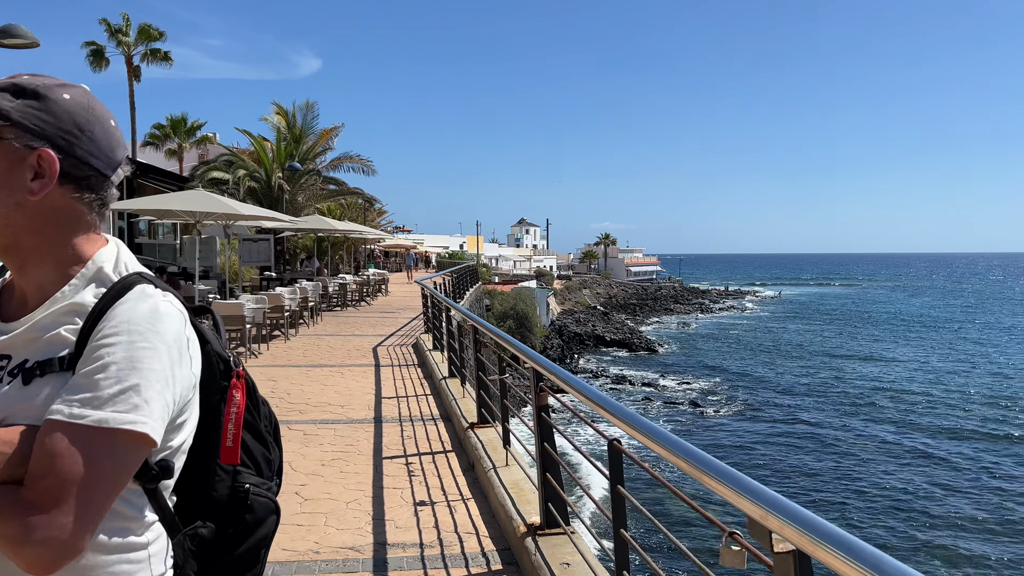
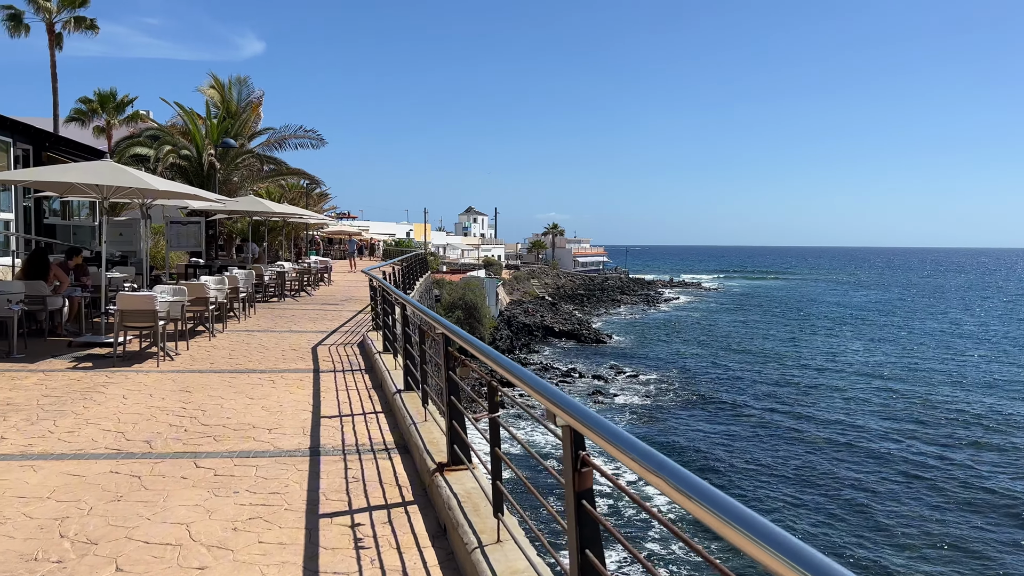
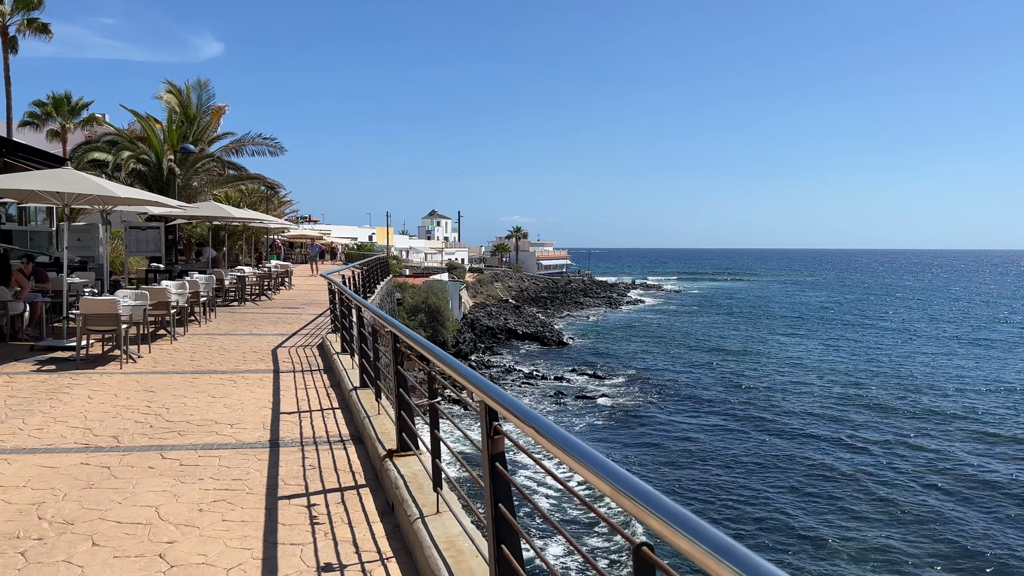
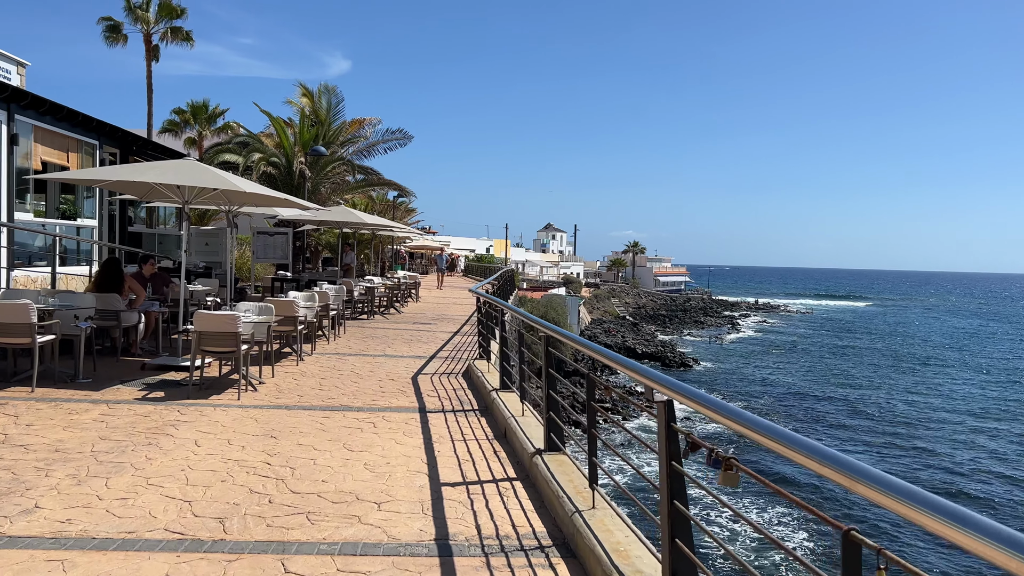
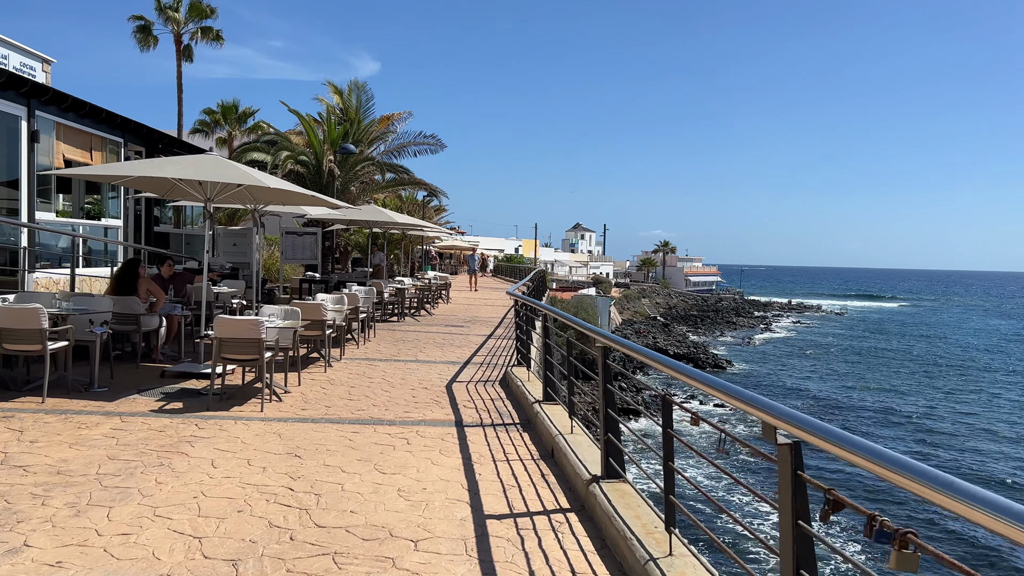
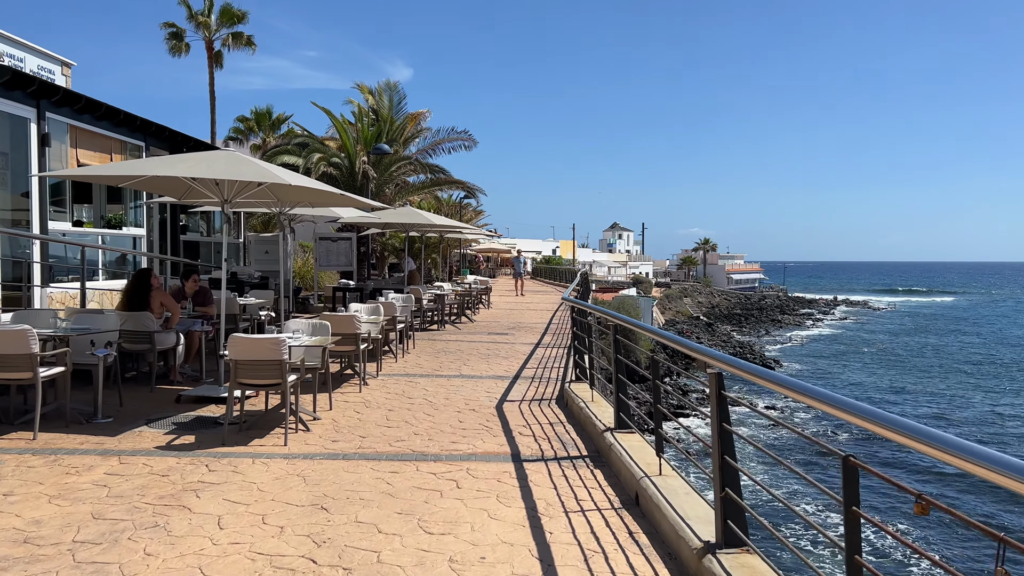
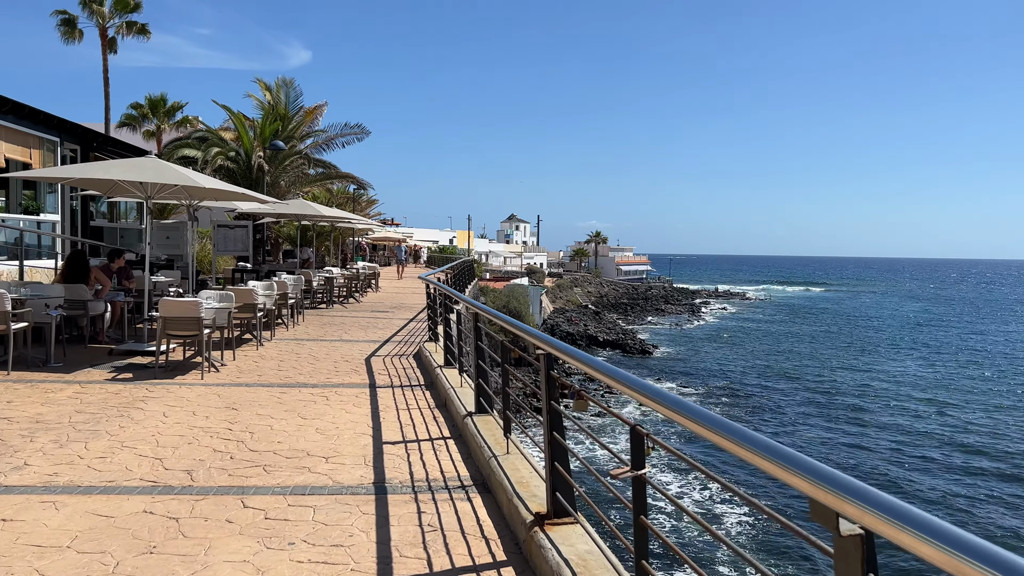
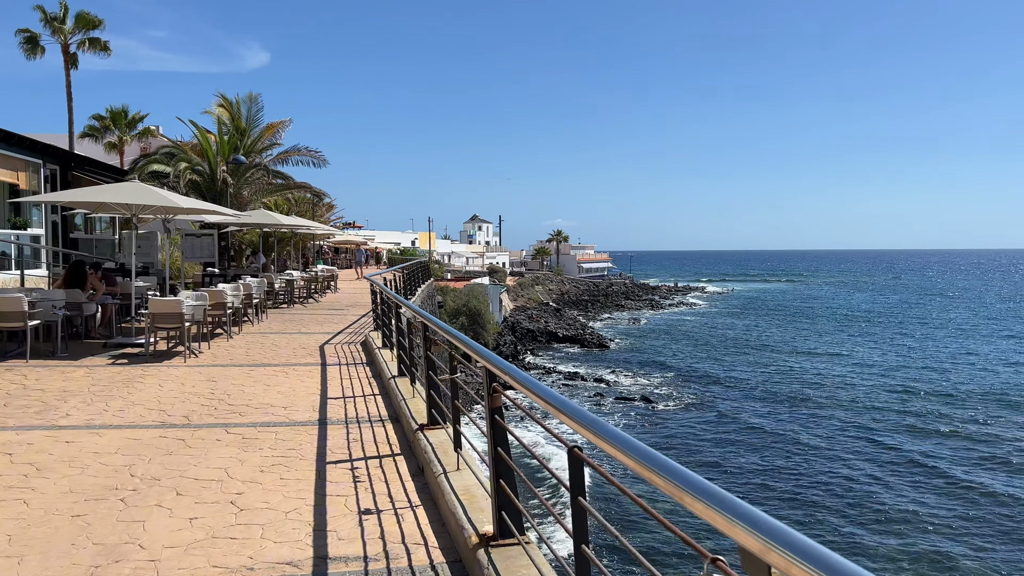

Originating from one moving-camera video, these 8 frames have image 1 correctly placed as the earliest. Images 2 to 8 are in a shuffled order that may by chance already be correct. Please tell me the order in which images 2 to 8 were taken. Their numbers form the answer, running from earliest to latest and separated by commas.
8, 3, 2, 7, 4, 5, 6
